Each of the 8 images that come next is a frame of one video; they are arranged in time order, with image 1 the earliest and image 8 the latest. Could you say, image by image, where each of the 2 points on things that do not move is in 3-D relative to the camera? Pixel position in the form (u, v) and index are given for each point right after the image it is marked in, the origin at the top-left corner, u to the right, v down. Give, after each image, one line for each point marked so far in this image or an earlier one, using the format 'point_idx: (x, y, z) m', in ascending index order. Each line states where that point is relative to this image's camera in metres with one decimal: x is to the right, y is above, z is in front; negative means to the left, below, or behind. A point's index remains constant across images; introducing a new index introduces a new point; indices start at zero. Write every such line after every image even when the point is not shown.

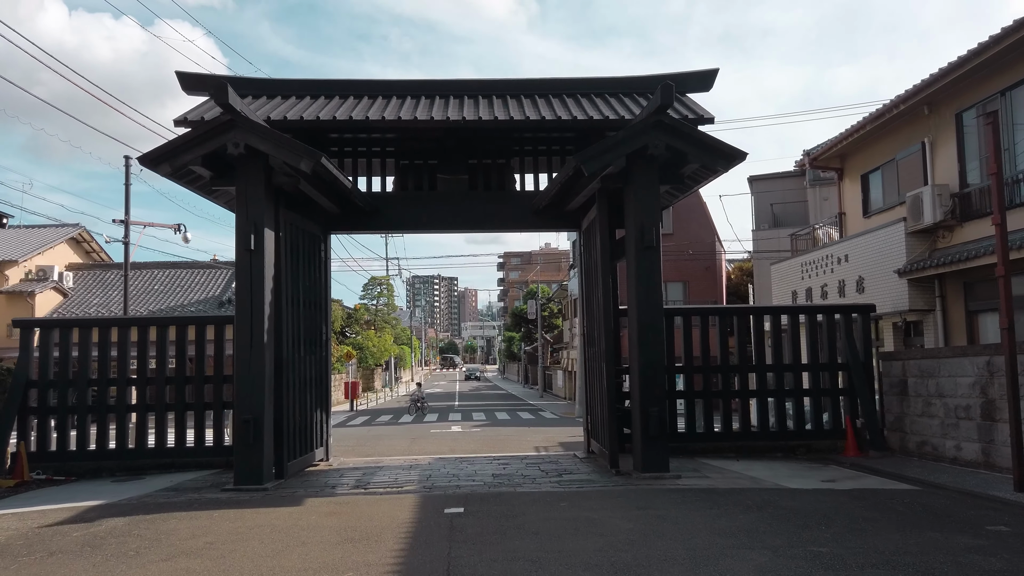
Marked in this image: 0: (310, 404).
0: (-2.3, -1.3, +8.9) m
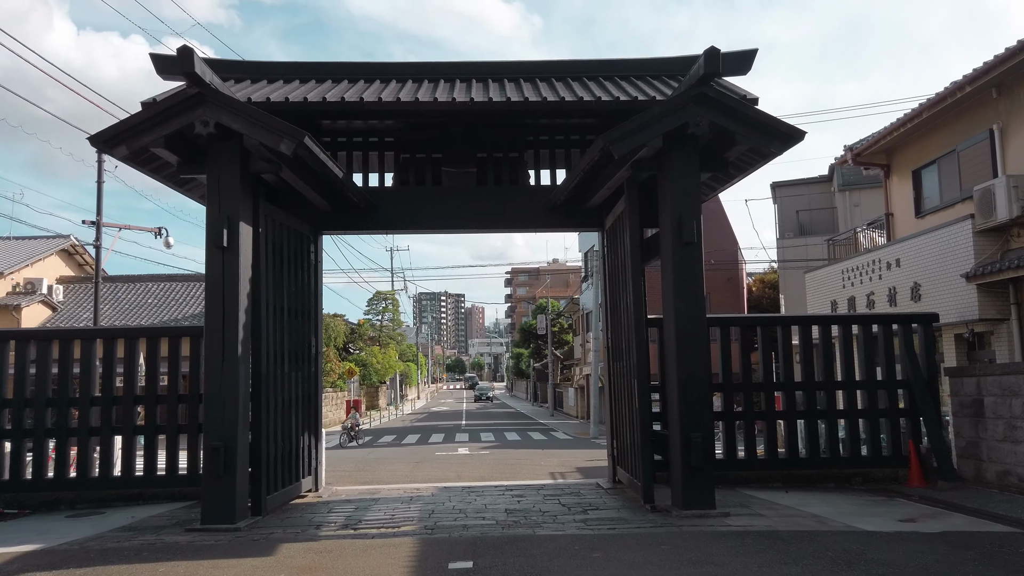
0: (-2.1, -1.4, +7.8) m
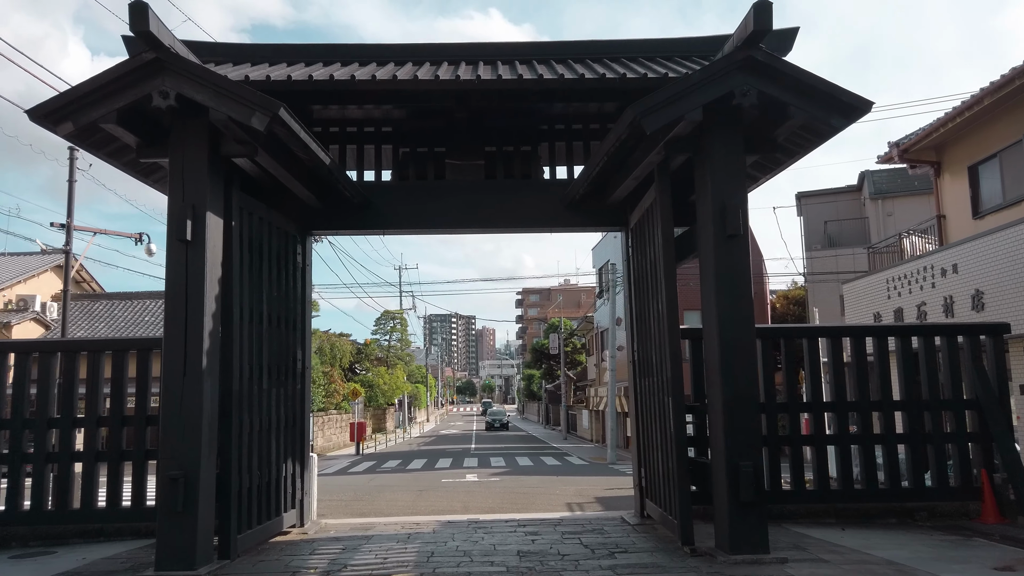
0: (-2.0, -1.4, +6.8) m
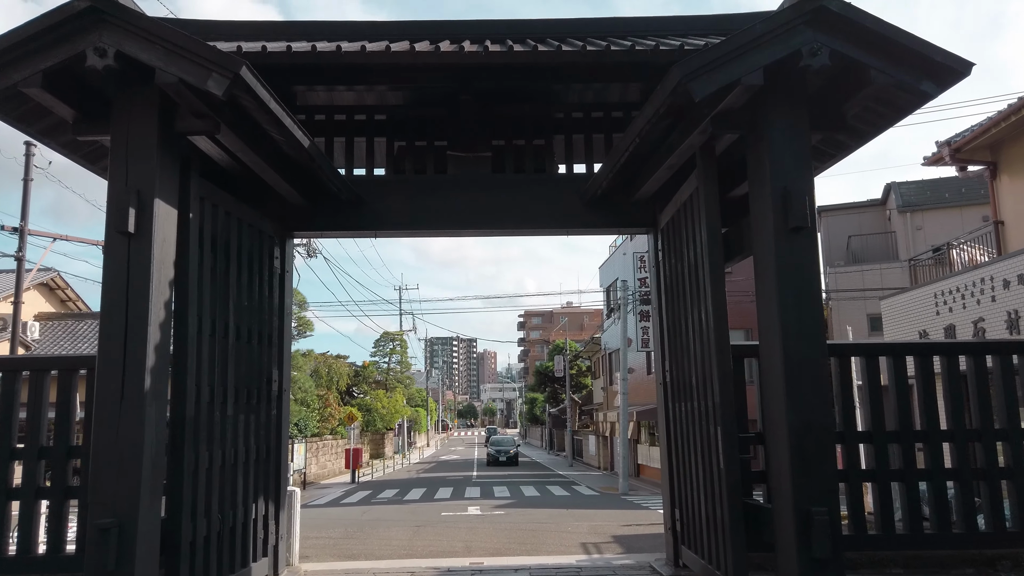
0: (-1.9, -1.5, +5.7) m
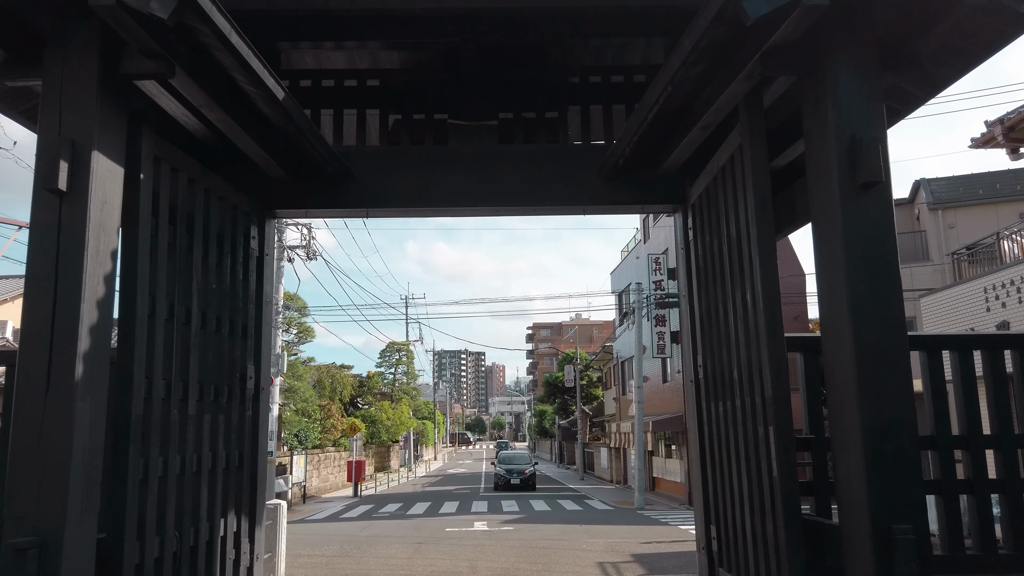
0: (-1.9, -1.4, +4.9) m
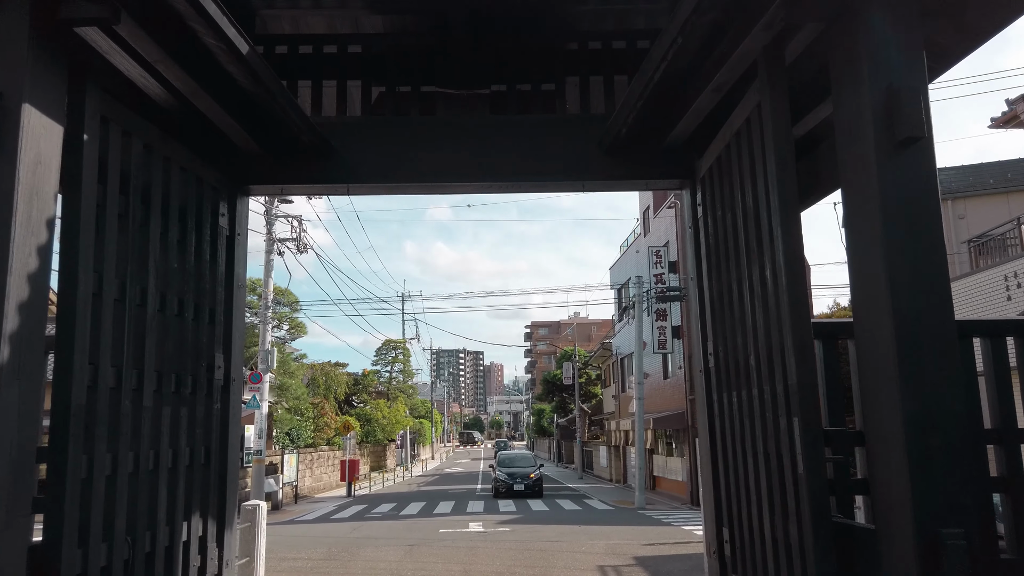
0: (-1.9, -1.2, +4.4) m
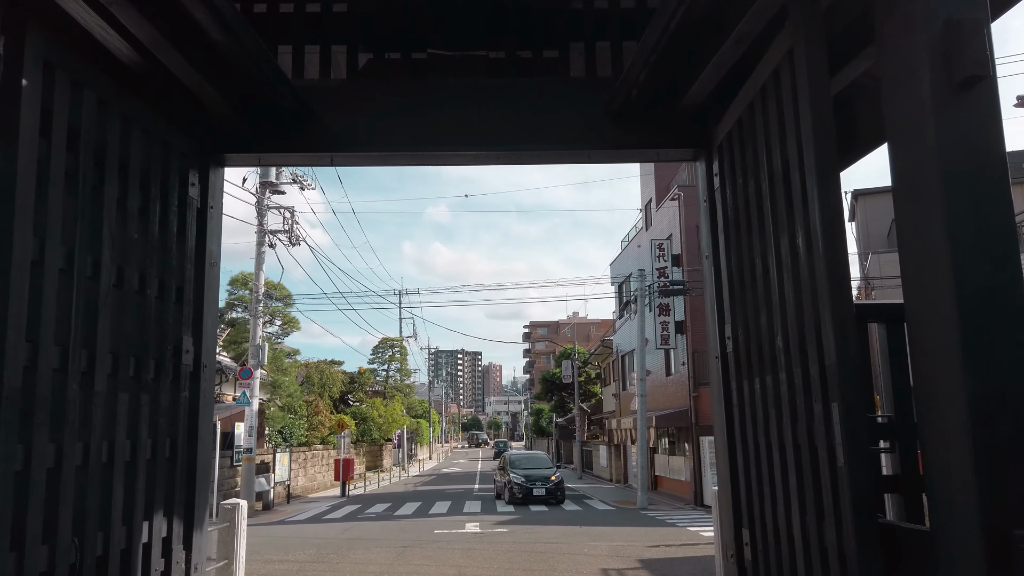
0: (-1.9, -1.1, +4.0) m
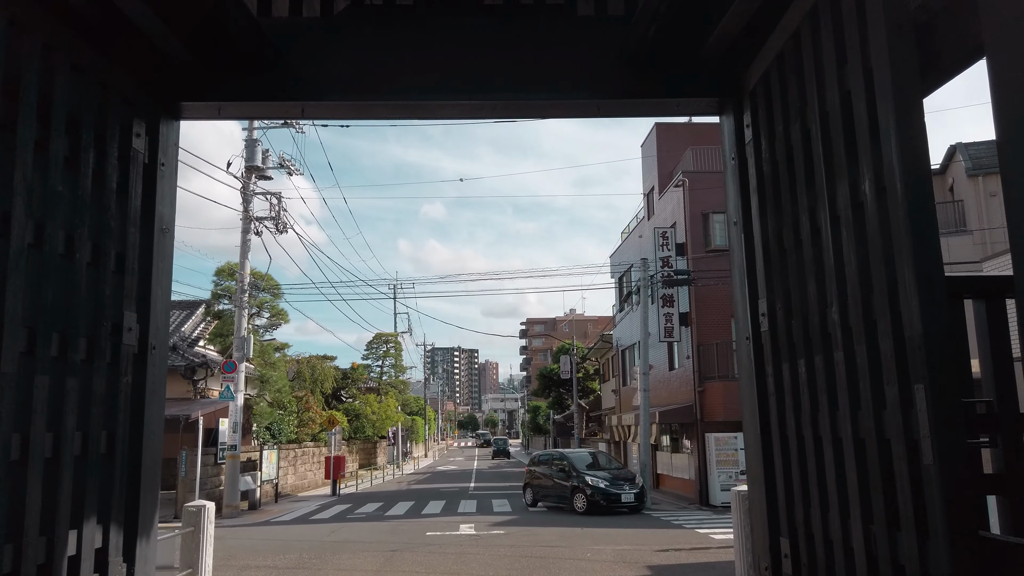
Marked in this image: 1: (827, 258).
0: (-1.9, -0.9, +3.3) m
1: (+1.3, +0.1, +3.2) m
